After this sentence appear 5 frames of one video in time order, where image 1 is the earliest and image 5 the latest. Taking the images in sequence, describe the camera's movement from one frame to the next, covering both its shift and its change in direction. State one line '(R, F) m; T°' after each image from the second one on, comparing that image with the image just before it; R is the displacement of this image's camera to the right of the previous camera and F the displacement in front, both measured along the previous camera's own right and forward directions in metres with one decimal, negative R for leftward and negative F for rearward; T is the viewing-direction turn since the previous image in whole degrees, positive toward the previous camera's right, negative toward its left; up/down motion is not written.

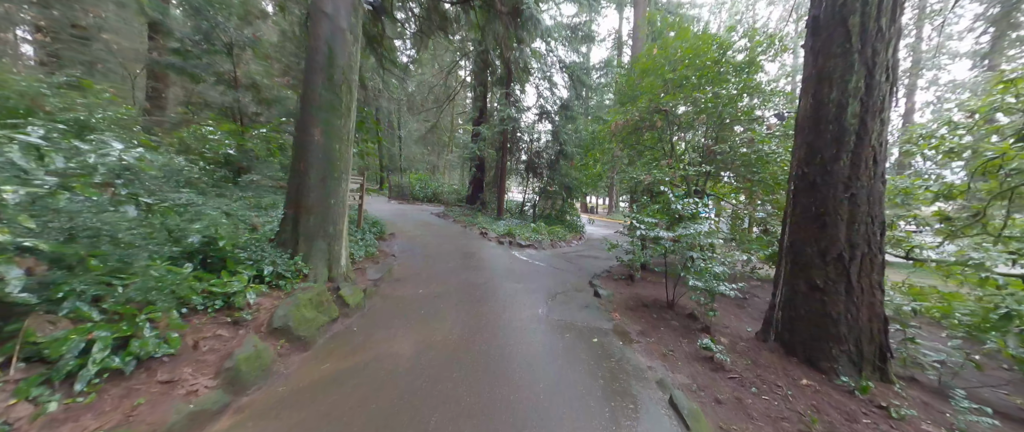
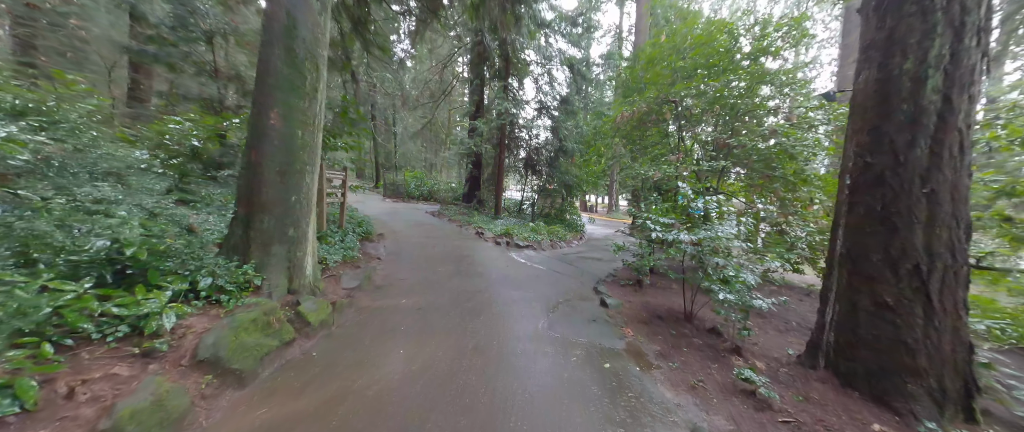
(0.0, +0.6) m; 0°
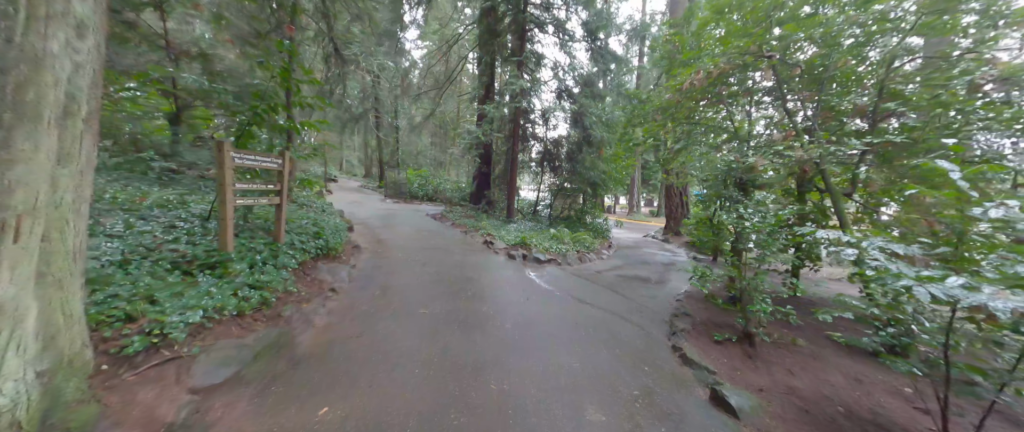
(-0.2, +2.2) m; -2°
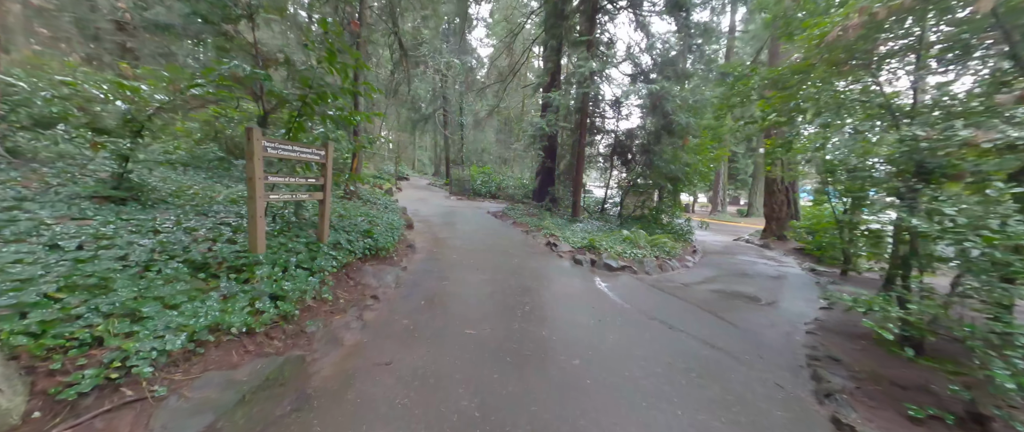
(-0.1, +0.9) m; -12°
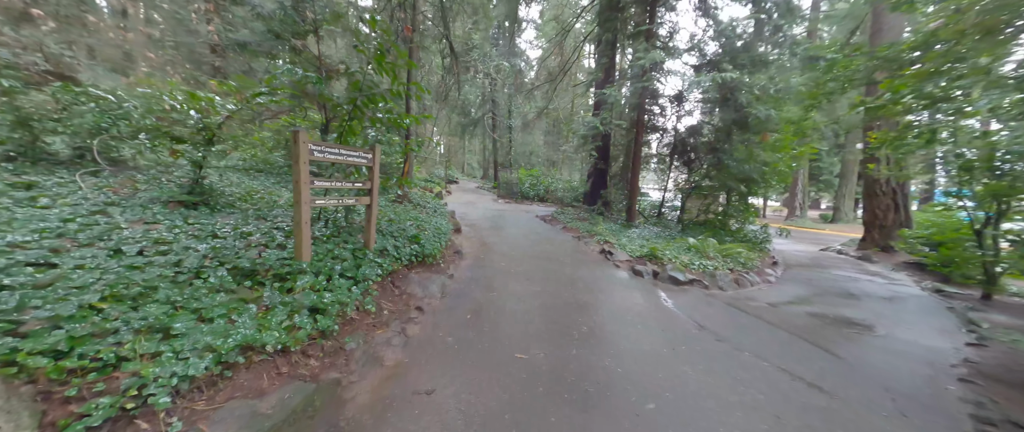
(-0.1, +0.4) m; -9°
